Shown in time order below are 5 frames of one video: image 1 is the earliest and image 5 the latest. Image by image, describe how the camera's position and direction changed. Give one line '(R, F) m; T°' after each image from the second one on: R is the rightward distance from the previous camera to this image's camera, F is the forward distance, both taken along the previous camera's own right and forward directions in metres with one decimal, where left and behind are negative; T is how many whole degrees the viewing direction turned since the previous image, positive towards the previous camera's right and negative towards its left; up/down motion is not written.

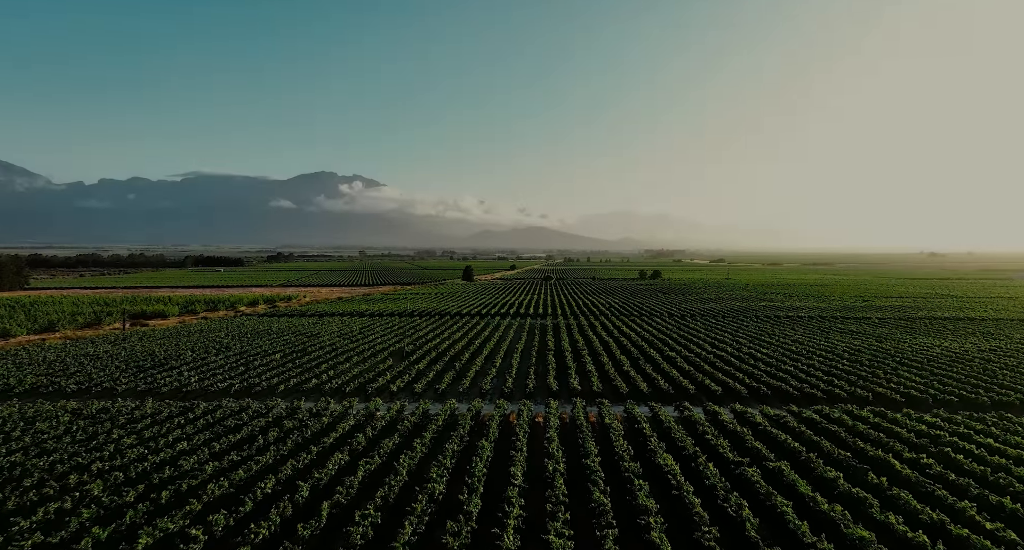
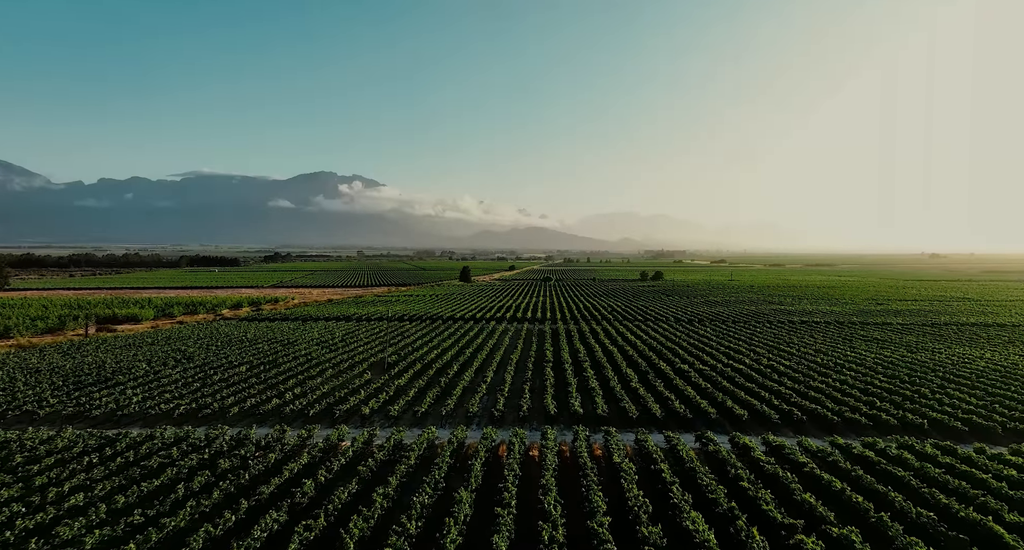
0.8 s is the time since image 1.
(+0.3, +2.8) m; 0°
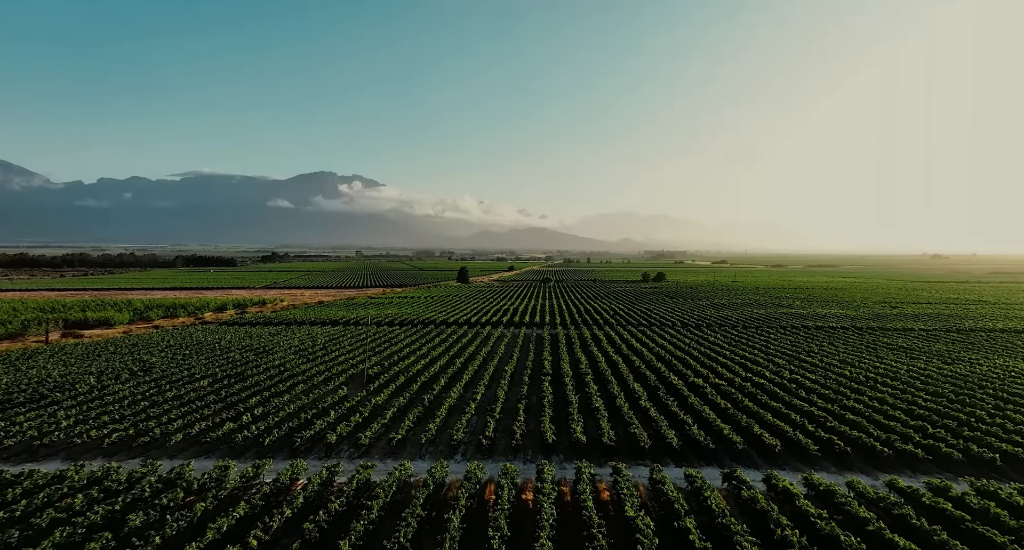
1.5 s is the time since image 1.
(+0.3, +2.5) m; 0°
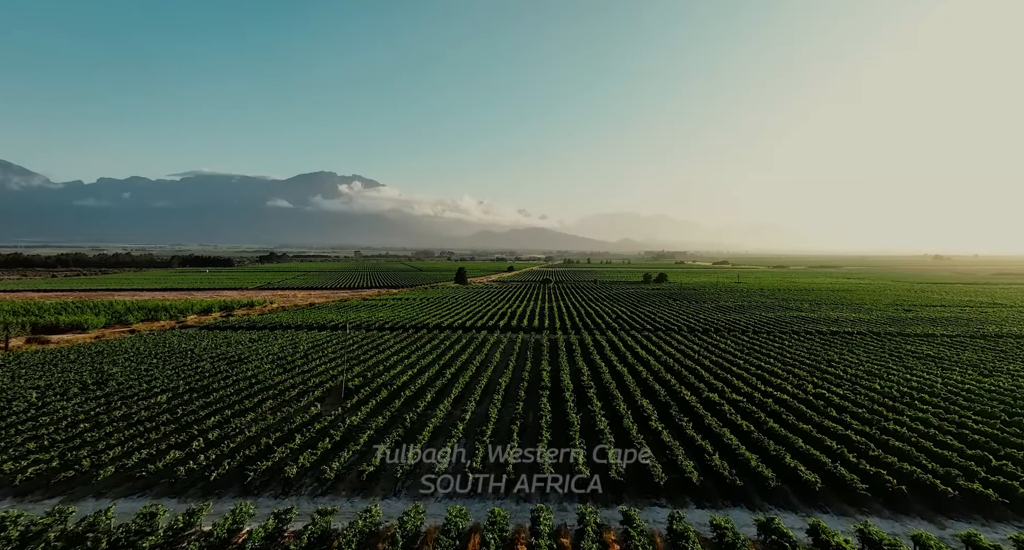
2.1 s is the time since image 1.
(+0.2, +2.2) m; 0°
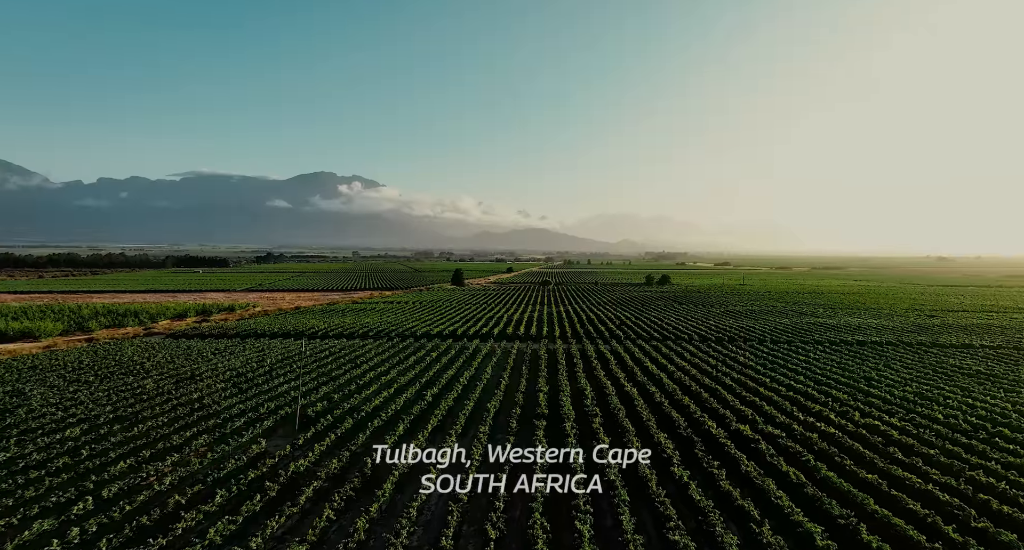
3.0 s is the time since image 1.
(+0.3, +3.4) m; 0°
